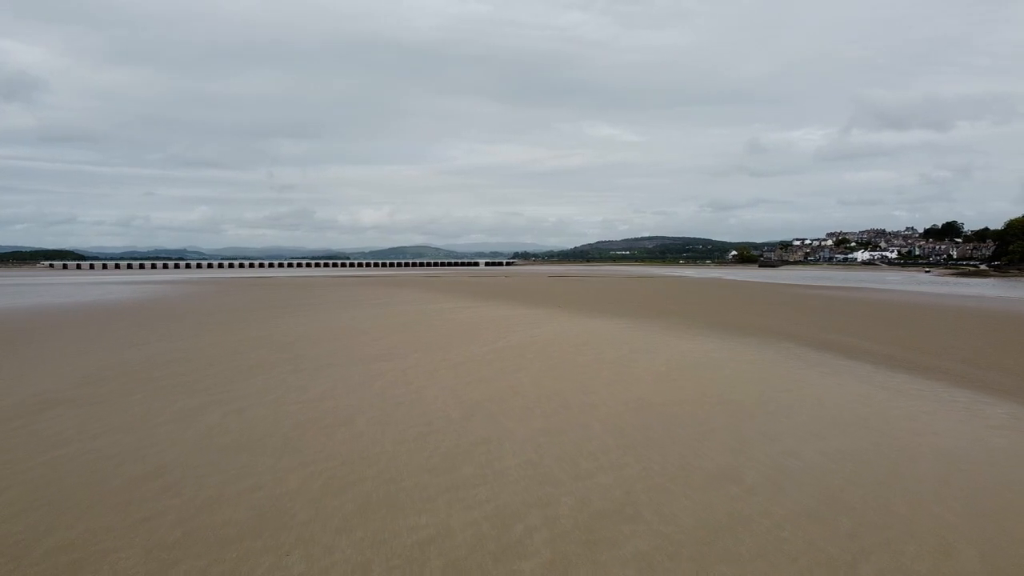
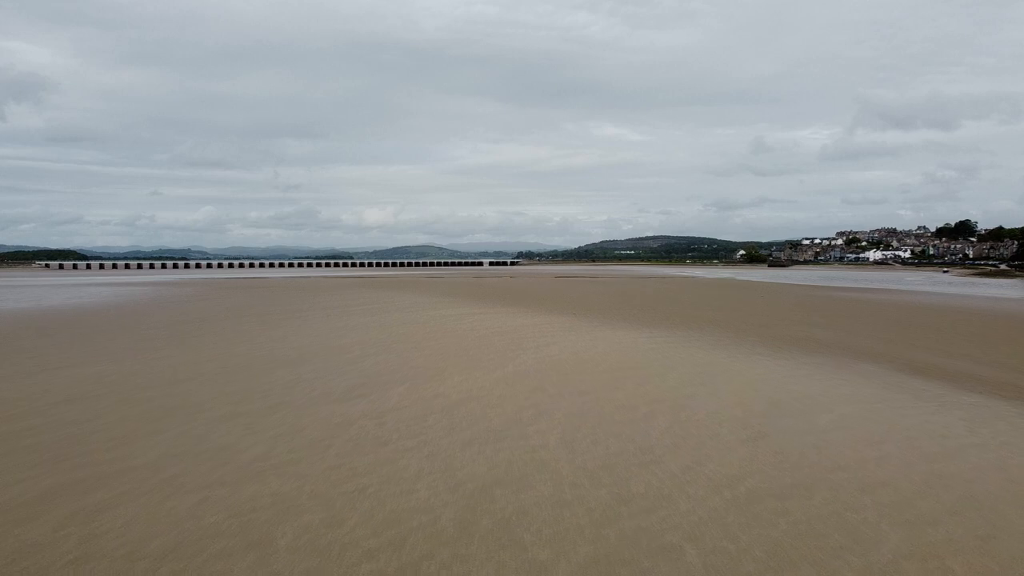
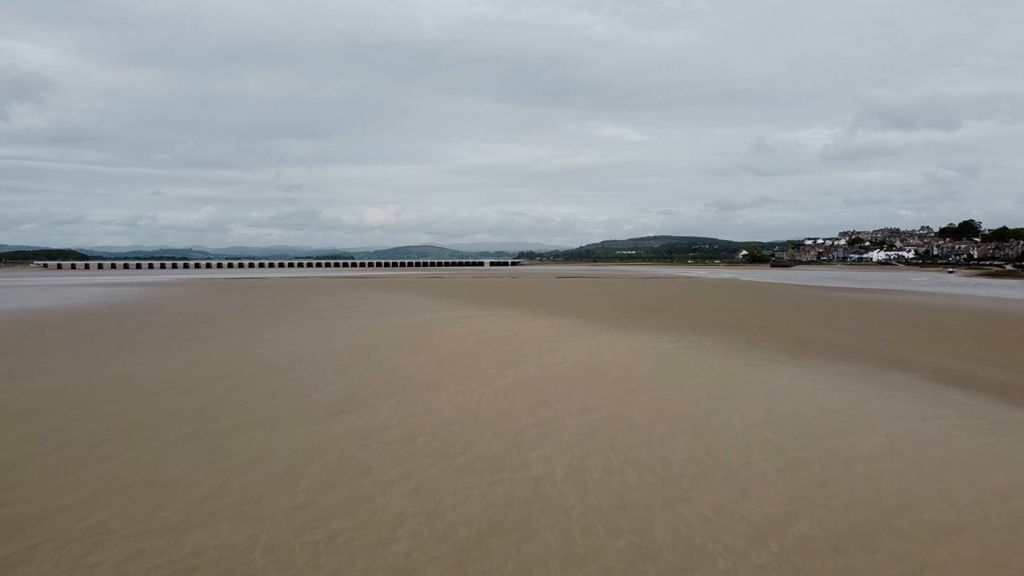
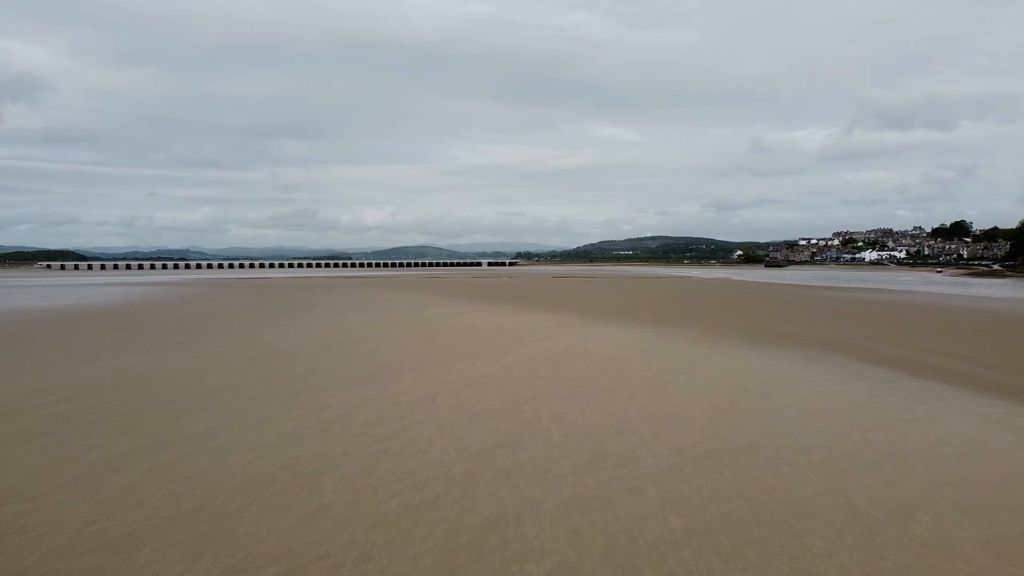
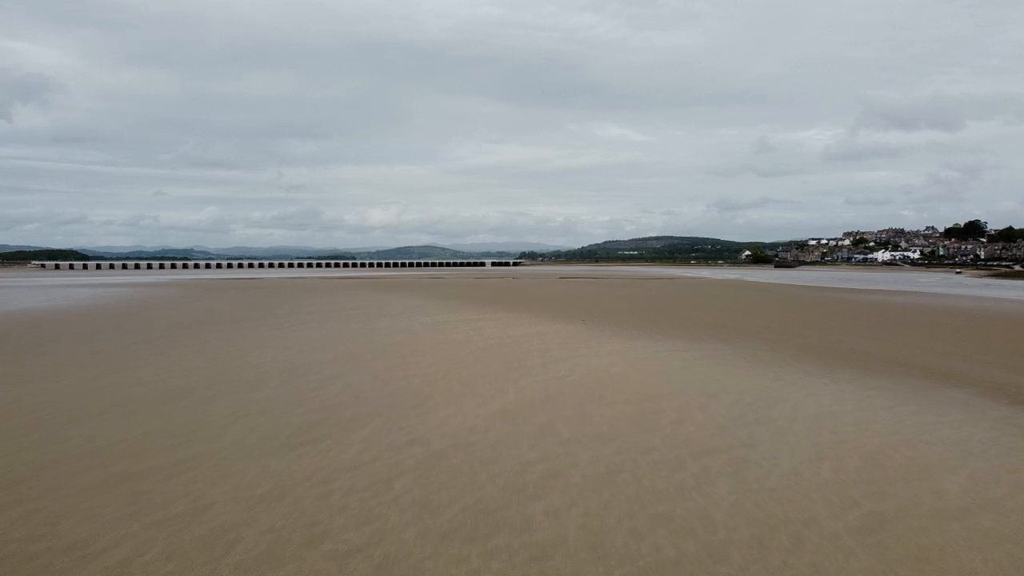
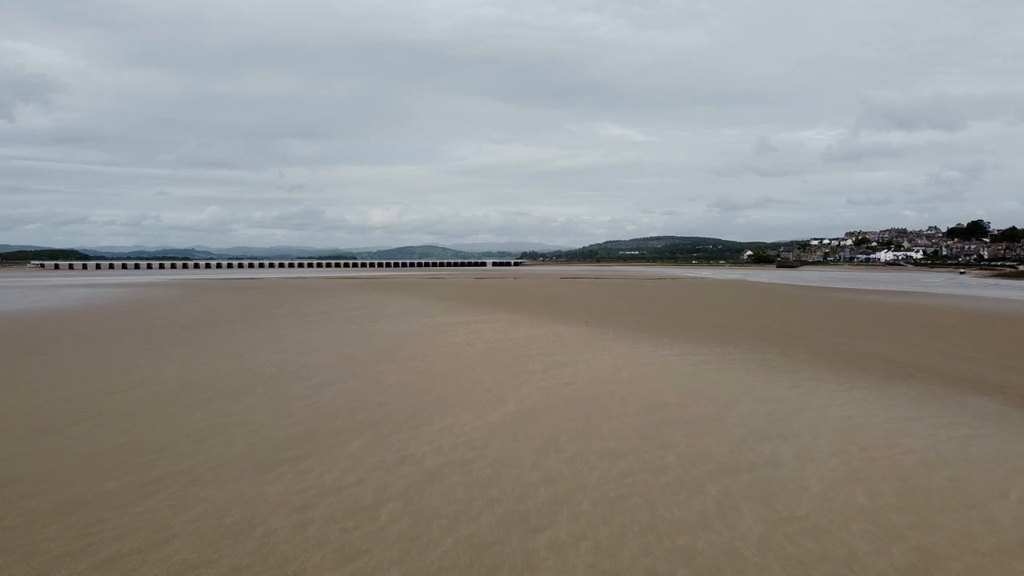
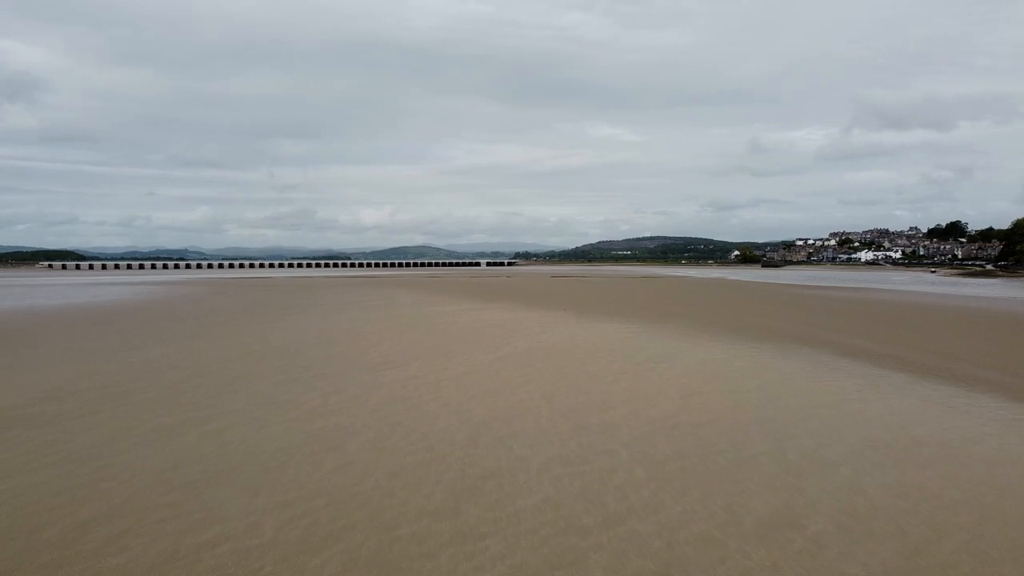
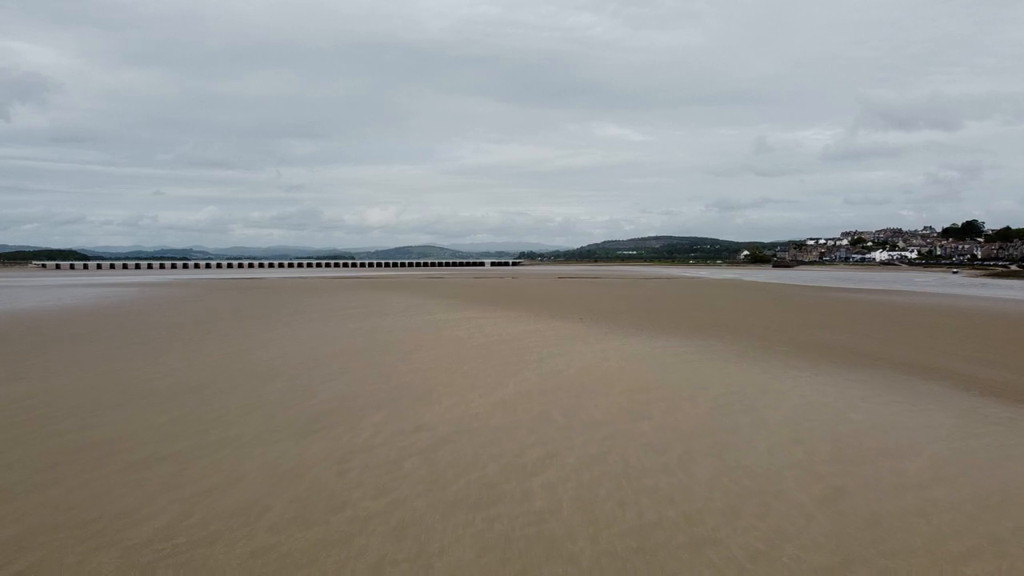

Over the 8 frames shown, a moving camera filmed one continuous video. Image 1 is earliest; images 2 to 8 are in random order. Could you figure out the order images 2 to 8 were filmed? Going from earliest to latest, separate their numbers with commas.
7, 4, 2, 3, 8, 5, 6
